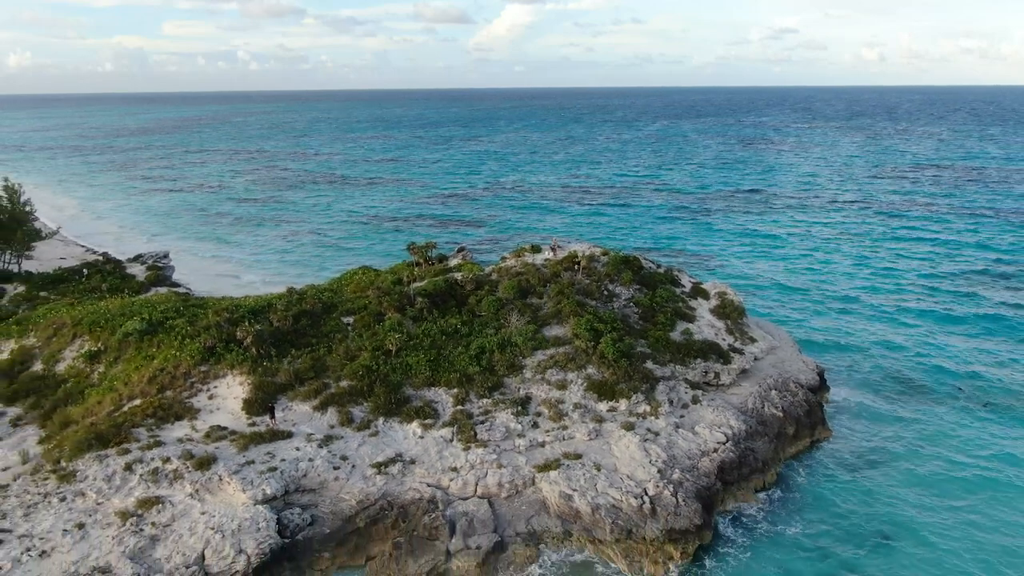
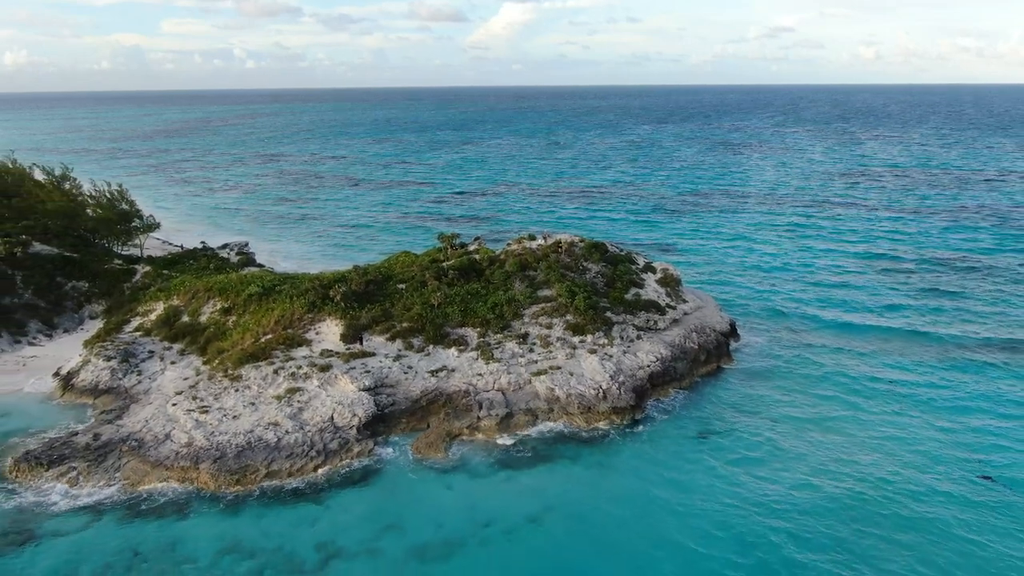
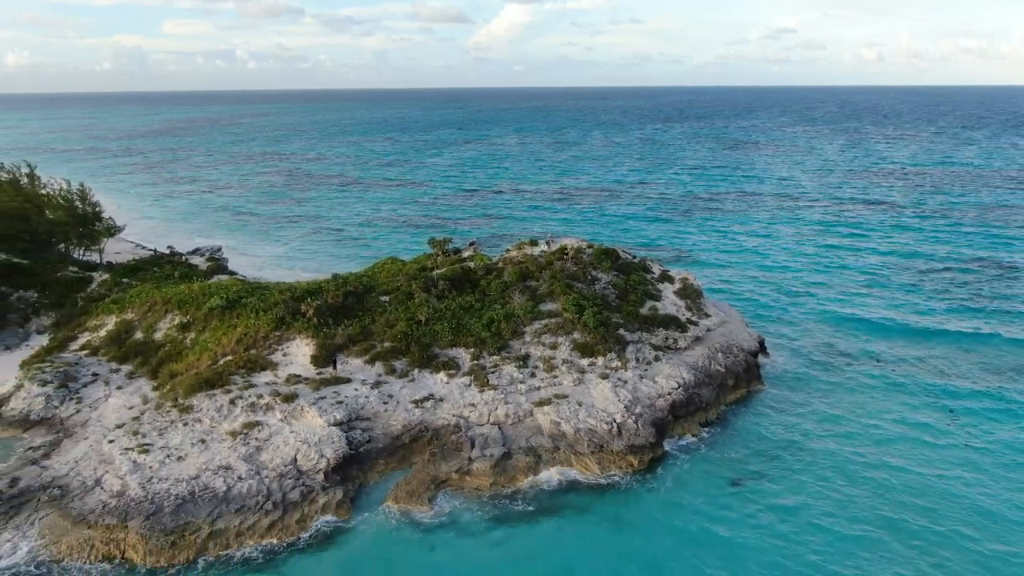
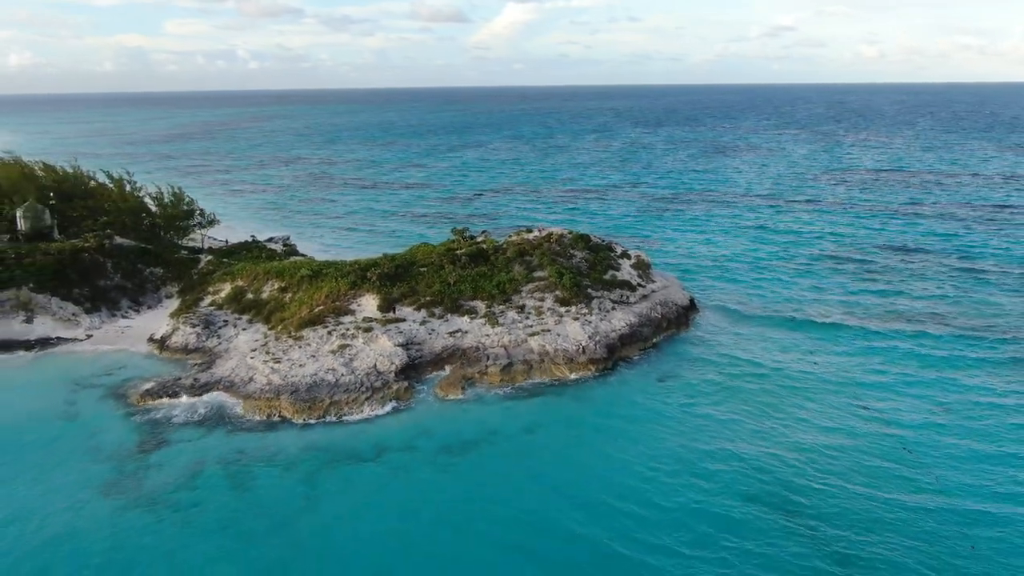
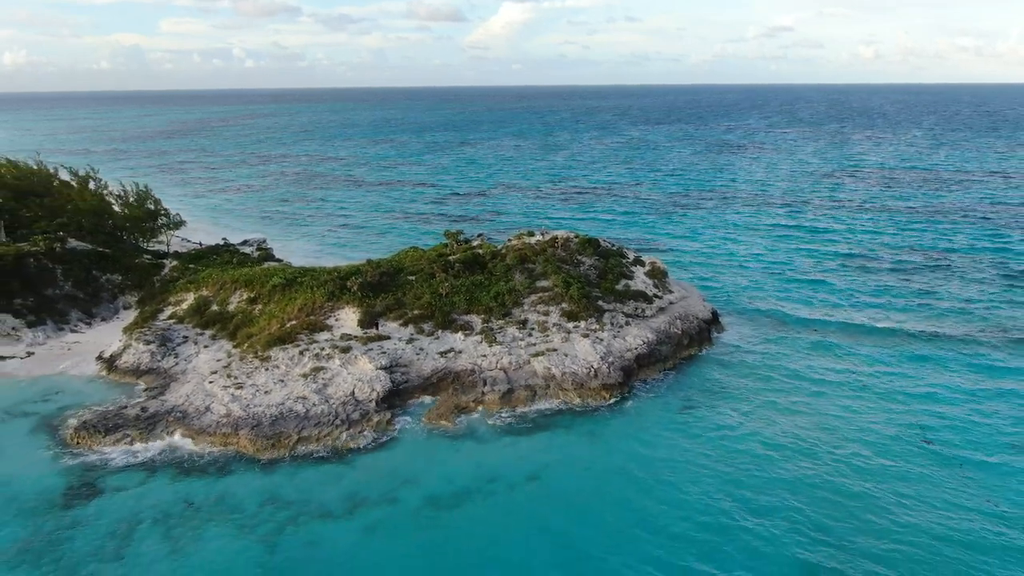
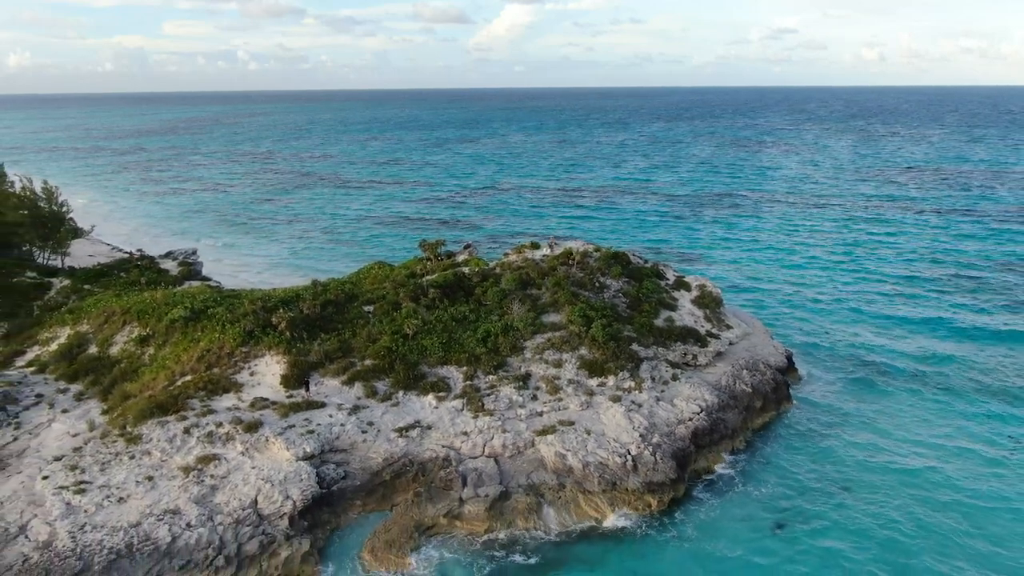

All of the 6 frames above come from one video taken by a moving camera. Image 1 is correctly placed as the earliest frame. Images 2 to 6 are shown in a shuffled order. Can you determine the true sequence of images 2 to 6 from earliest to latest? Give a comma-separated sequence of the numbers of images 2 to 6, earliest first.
6, 3, 2, 5, 4
